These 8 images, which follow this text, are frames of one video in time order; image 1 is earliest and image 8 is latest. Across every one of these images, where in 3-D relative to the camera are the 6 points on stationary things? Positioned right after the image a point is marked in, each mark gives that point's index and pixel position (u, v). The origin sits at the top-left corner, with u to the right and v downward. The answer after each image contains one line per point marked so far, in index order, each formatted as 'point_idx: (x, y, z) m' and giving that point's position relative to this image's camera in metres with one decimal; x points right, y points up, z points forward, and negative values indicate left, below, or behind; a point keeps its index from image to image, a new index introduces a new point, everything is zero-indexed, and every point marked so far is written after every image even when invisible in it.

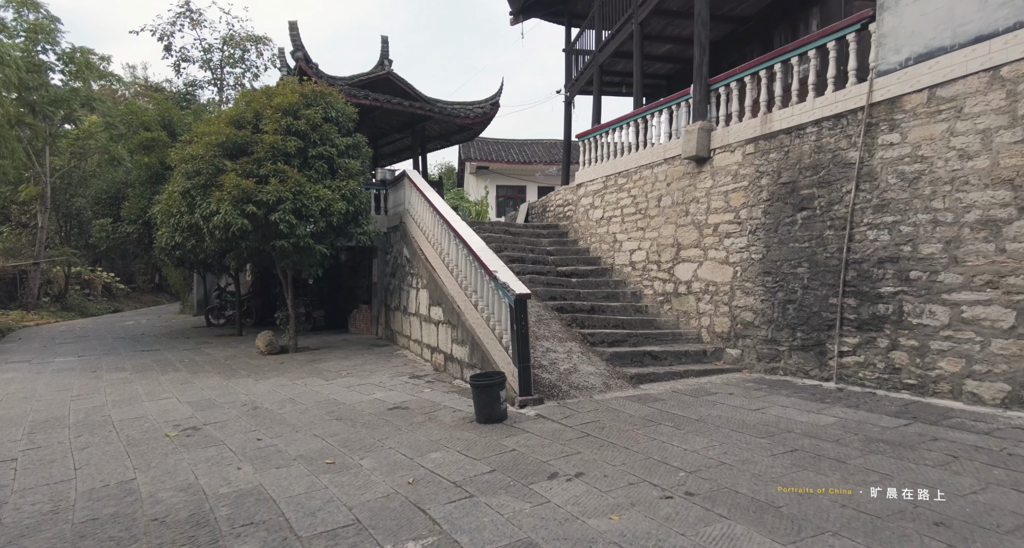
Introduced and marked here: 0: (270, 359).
0: (-3.5, -1.3, +8.4) m
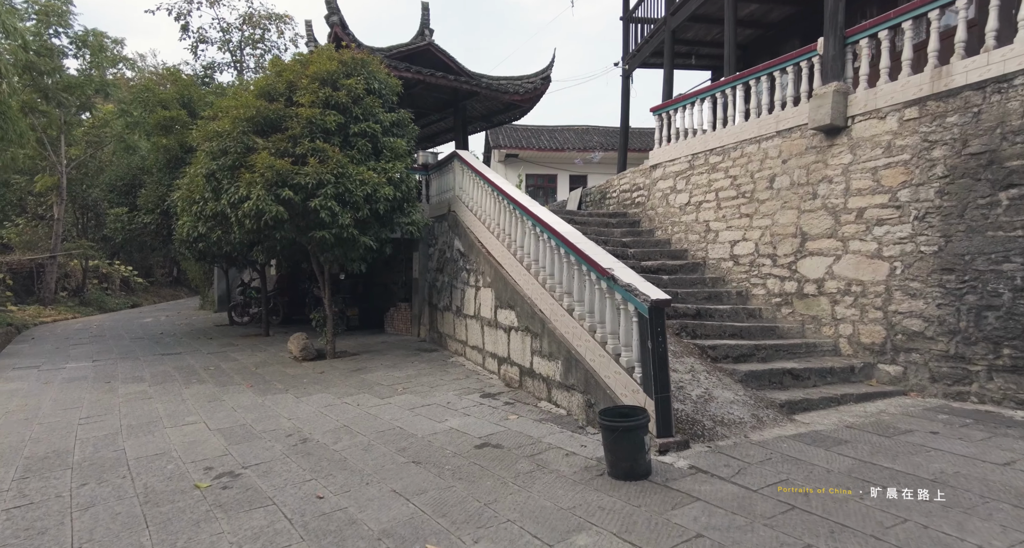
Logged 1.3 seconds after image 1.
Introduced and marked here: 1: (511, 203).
0: (-2.6, -1.2, +7.3) m
1: (0.0, +0.7, +5.9) m
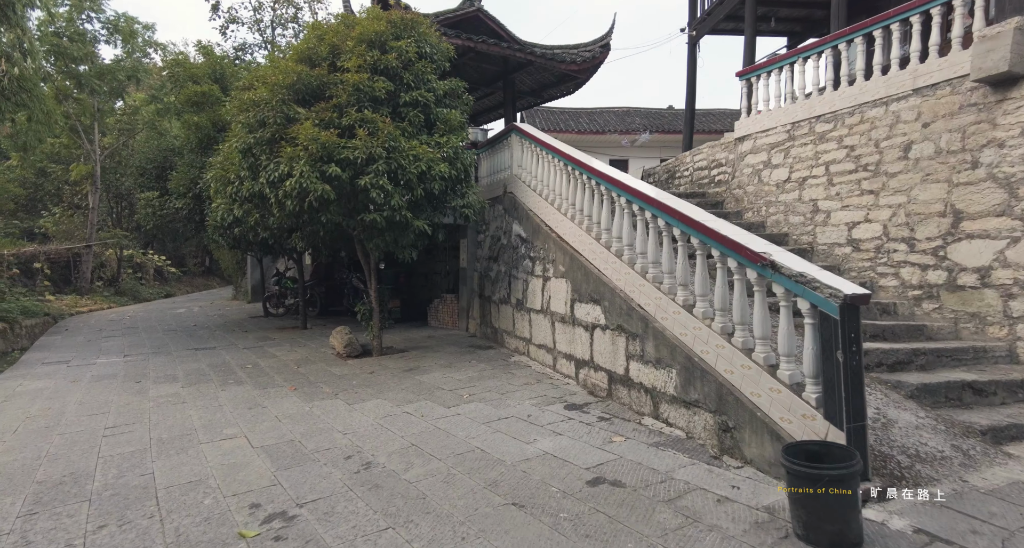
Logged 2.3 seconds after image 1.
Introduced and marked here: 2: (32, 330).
0: (-1.8, -1.1, +6.6) m
1: (+0.7, +0.8, +5.0) m
2: (-12.9, -1.5, +15.7) m
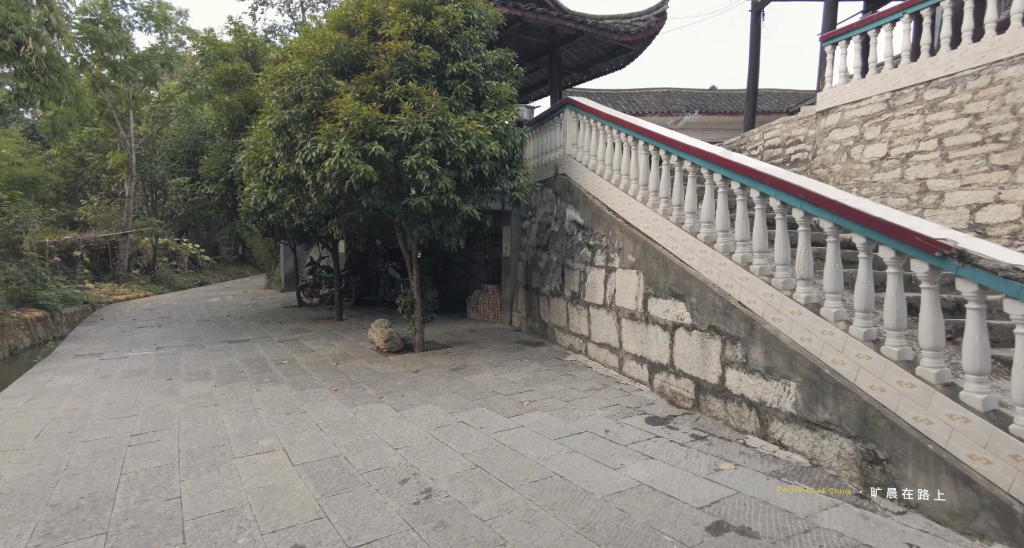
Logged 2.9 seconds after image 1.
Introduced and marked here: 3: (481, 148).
0: (-1.2, -1.0, +6.1) m
1: (+1.2, +0.9, +4.4) m
2: (-11.9, -1.2, +15.7) m
3: (-0.3, +1.2, +5.5) m
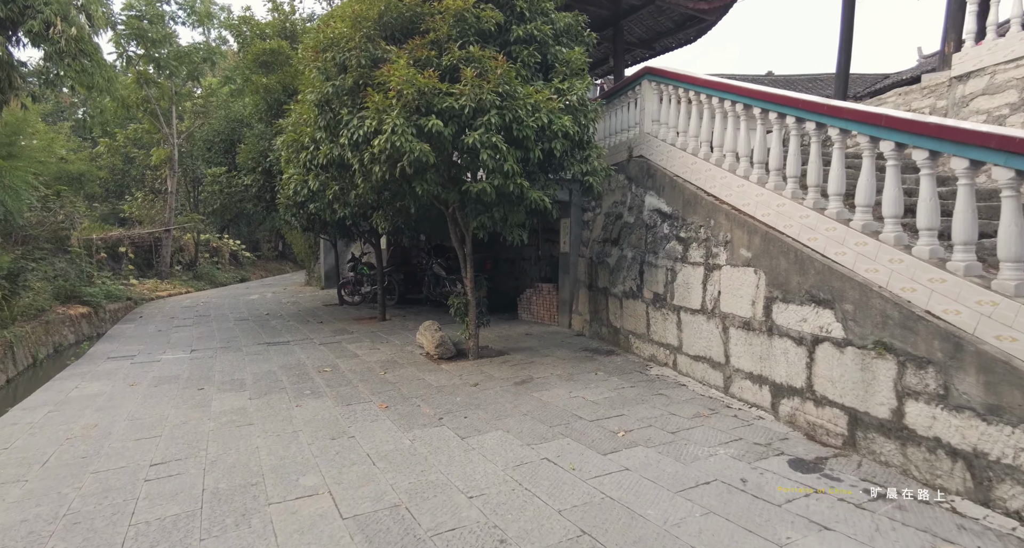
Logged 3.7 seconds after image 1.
0: (-0.6, -0.9, +5.4) m
1: (+1.8, +0.9, +3.4) m
2: (-10.7, -1.1, +15.6) m
3: (+0.3, +1.2, +4.6) m
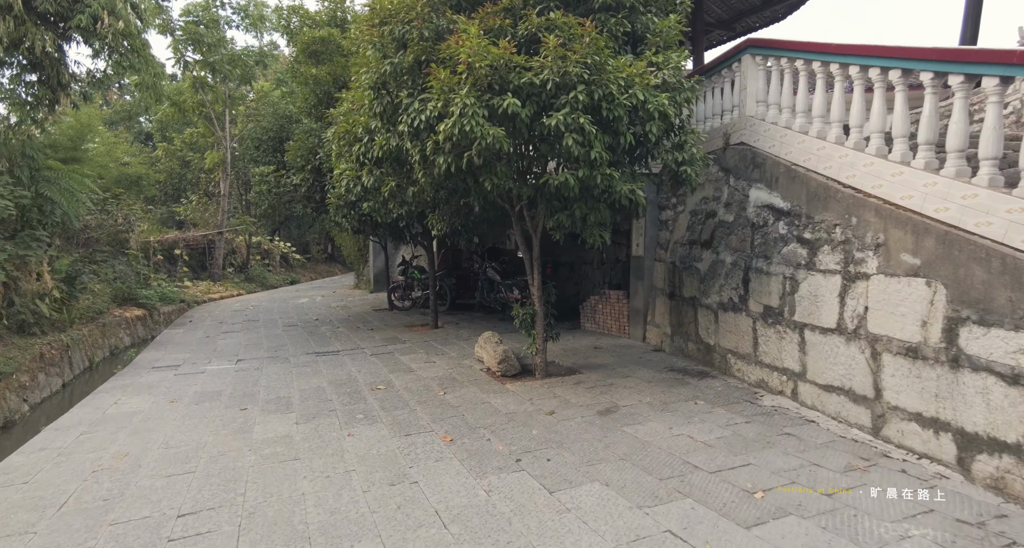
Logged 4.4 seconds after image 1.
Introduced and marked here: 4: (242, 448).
0: (+0.1, -1.0, +4.7) m
1: (+2.2, +0.9, +2.6) m
2: (-9.2, -1.2, +15.6) m
3: (+0.9, +1.1, +3.9) m
4: (-1.8, -1.2, +3.9) m
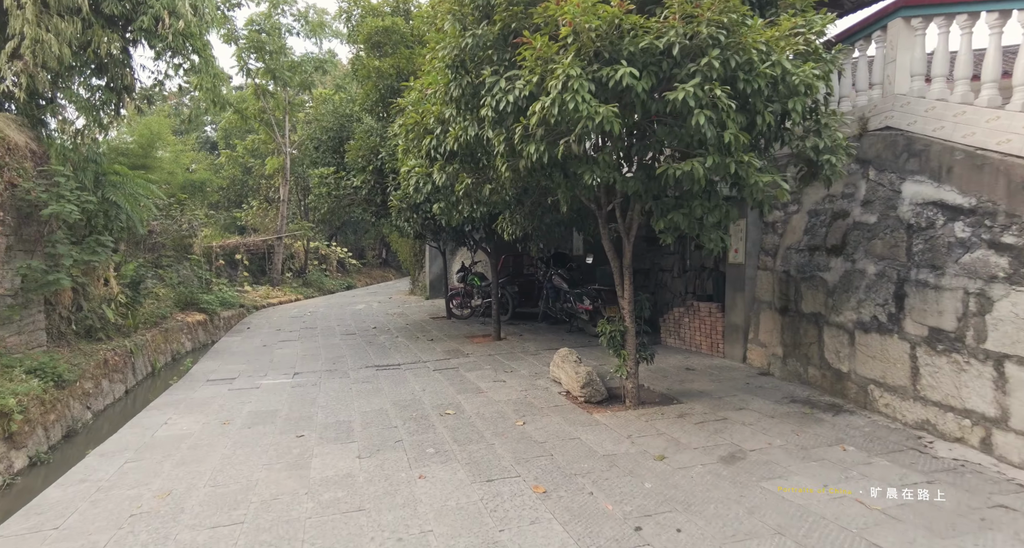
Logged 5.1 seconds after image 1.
0: (+0.7, -1.1, +3.9) m
1: (+2.7, +0.8, +1.7) m
2: (-7.6, -1.3, +15.6) m
3: (+1.5, +1.0, +3.1) m
4: (-1.2, -1.2, +3.4) m
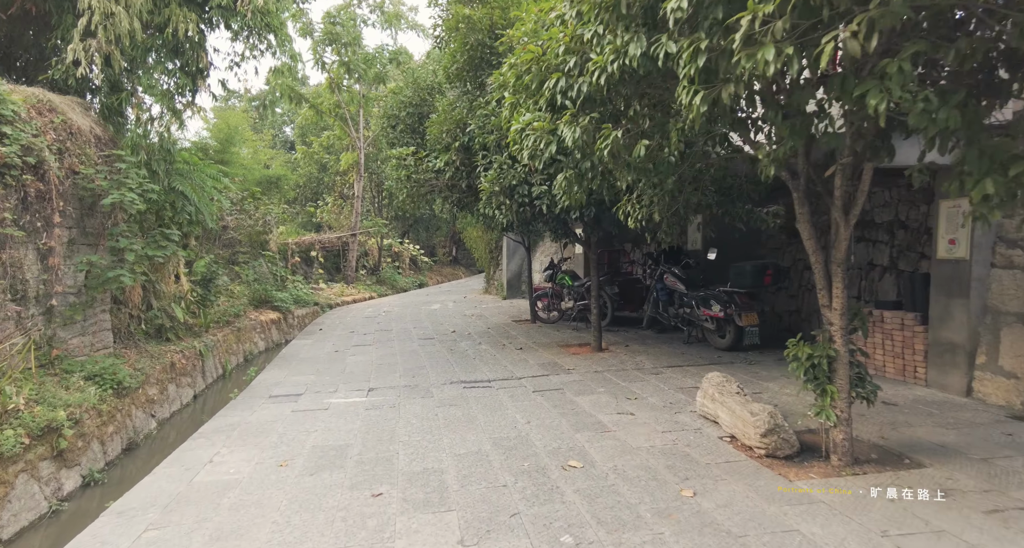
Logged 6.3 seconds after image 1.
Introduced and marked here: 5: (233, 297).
0: (+1.5, -1.1, +2.4) m
1: (+3.2, +0.8, 0.0) m
2: (-5.4, -1.2, +15.0) m
3: (+2.2, +1.0, +1.5) m
4: (-0.5, -1.2, +2.1) m
5: (-6.1, -0.5, +12.7) m
